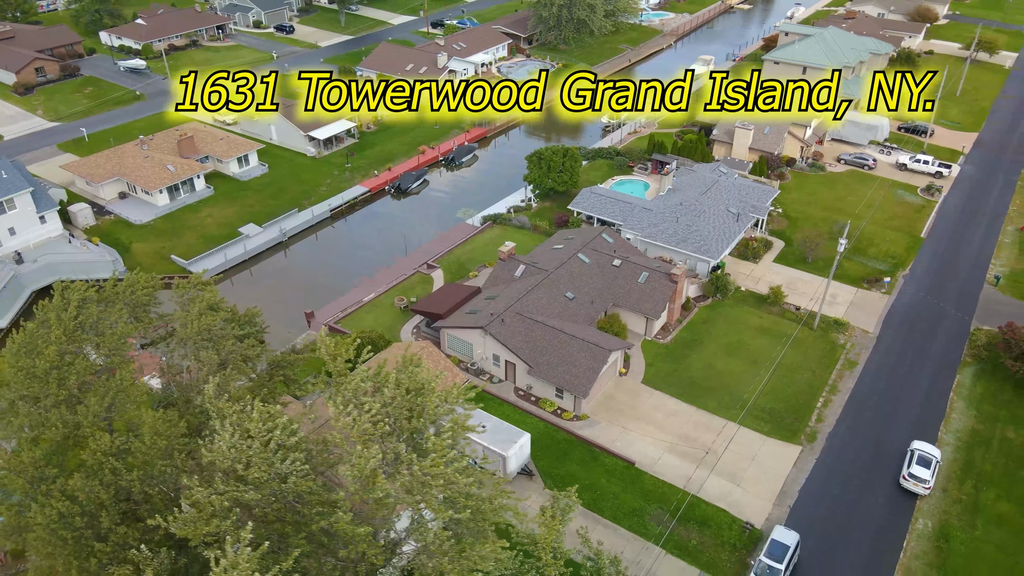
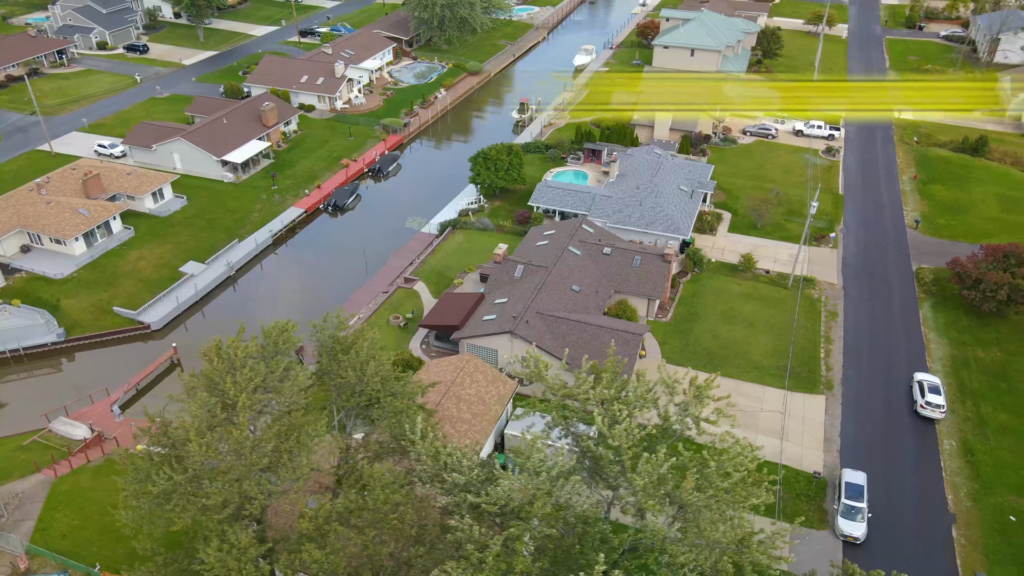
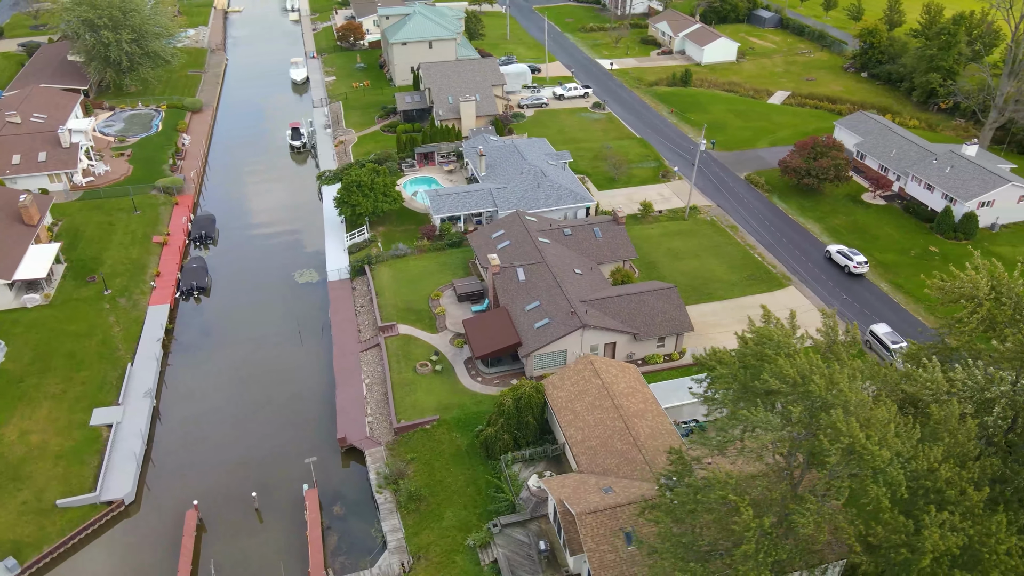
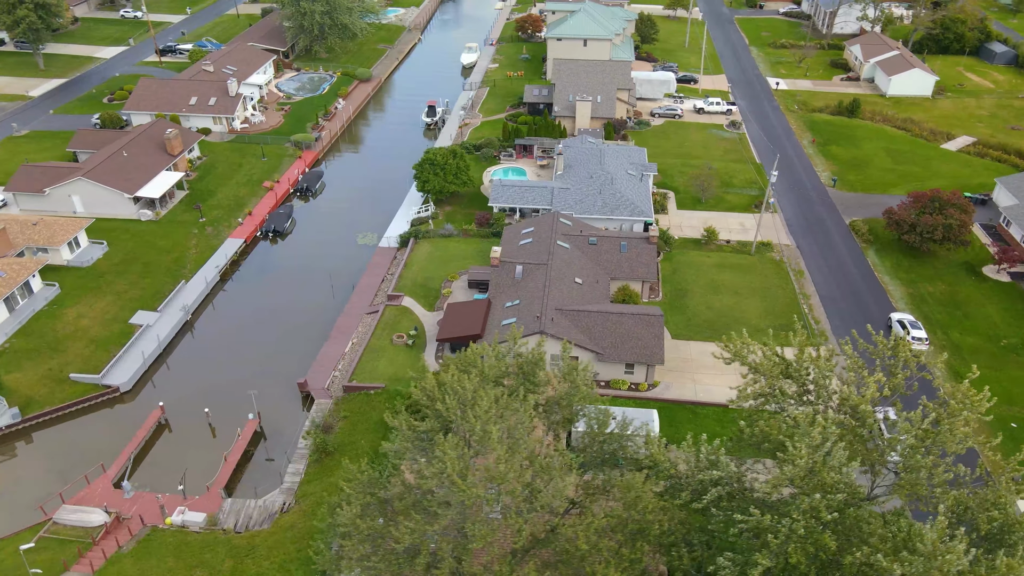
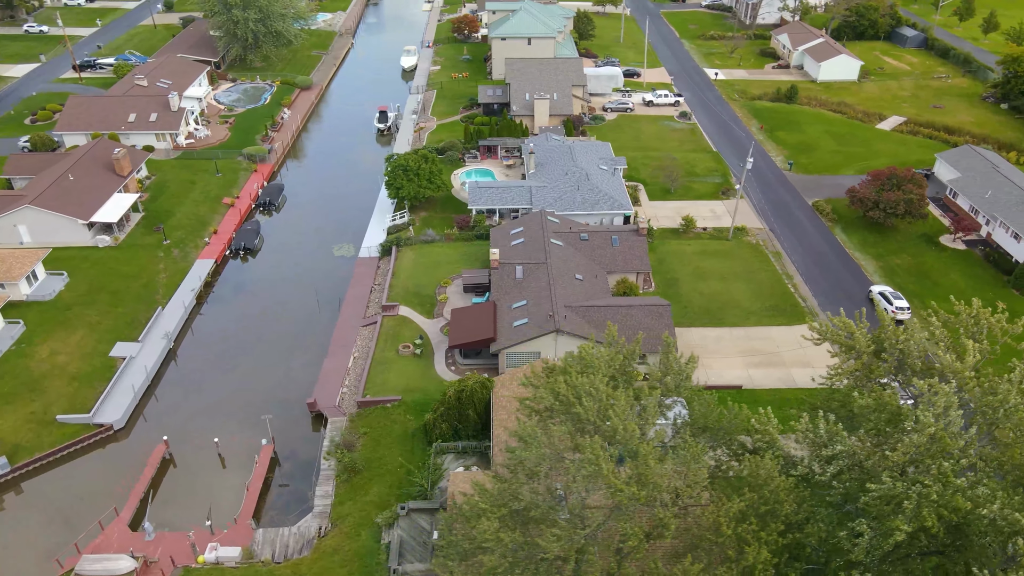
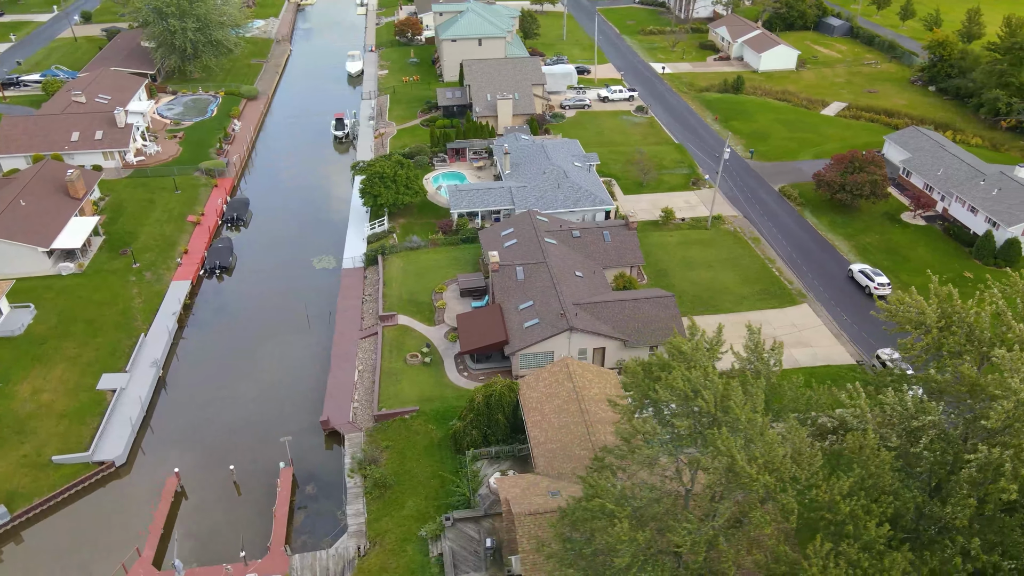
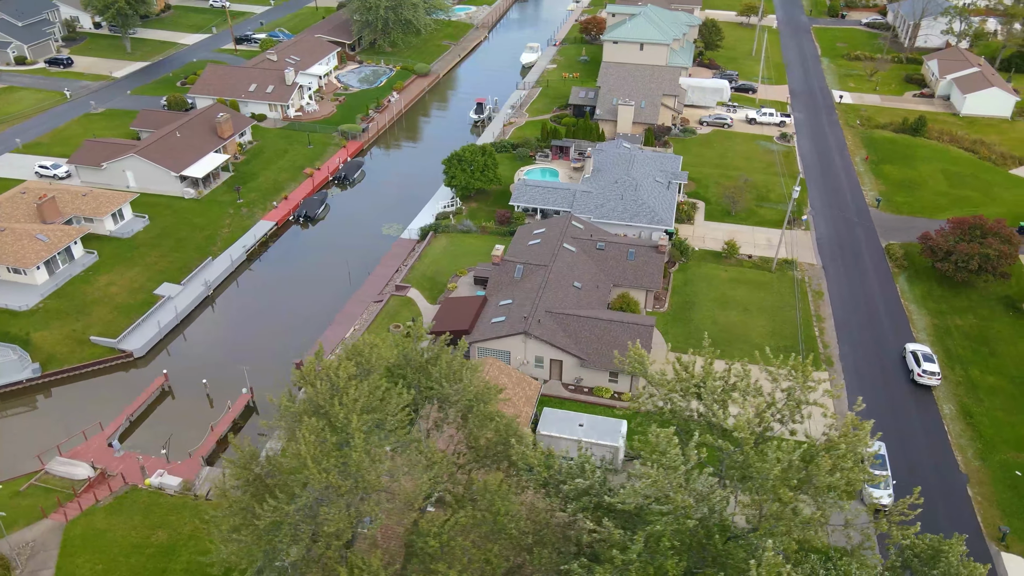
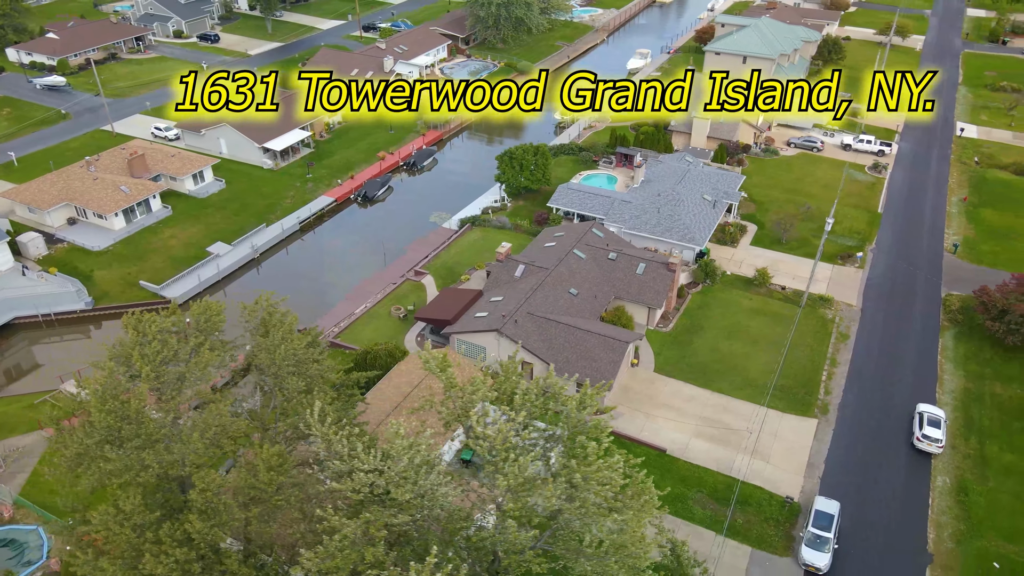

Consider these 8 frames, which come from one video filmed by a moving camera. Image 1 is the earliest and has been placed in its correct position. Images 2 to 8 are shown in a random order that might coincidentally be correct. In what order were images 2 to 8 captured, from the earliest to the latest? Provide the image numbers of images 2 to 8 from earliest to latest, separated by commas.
8, 2, 7, 4, 5, 6, 3
